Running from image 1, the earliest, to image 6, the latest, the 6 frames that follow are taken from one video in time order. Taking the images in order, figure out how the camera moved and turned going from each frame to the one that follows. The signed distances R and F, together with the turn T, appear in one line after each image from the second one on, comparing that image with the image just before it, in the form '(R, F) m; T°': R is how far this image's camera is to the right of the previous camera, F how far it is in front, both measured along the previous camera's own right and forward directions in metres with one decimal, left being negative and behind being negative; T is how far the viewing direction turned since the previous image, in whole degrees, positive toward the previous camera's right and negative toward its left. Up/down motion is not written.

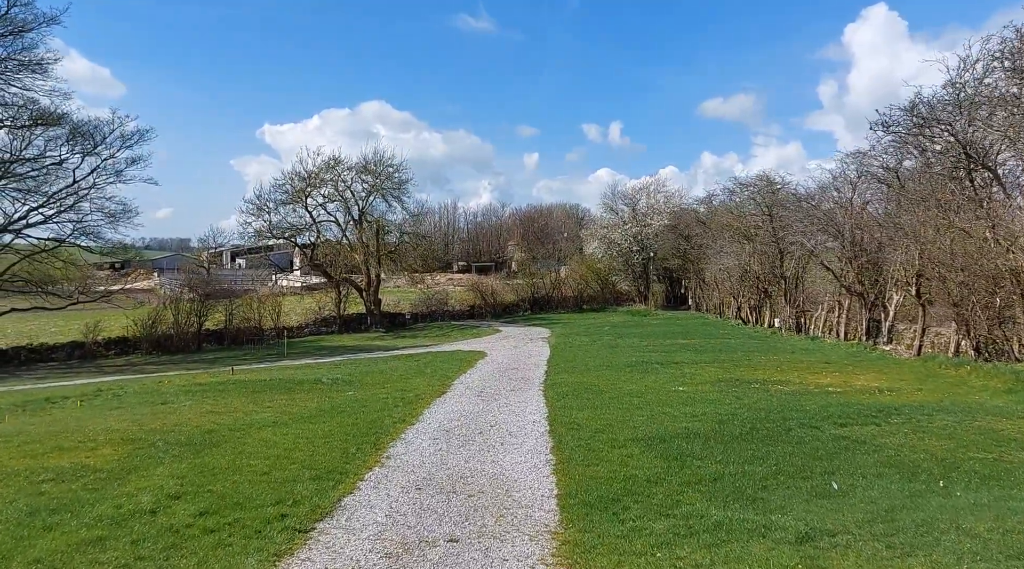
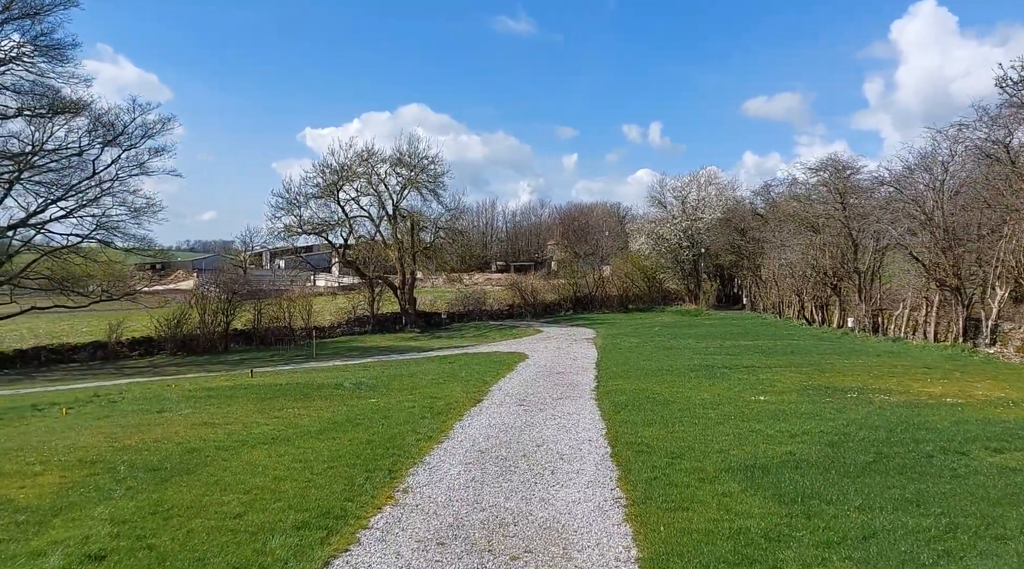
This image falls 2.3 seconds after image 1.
(-0.2, +2.9) m; -3°
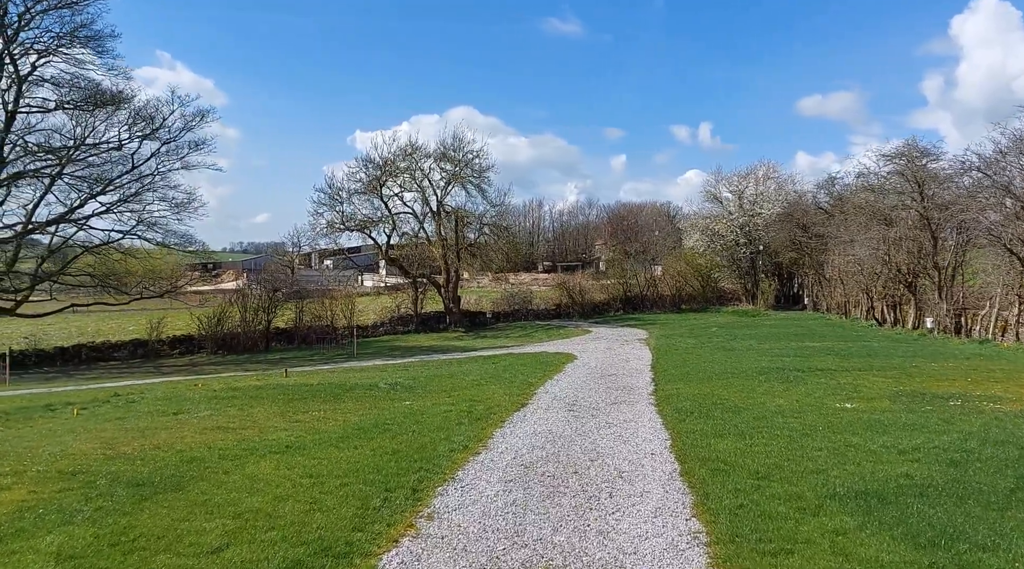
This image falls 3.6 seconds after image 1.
(0.0, +1.8) m; -3°
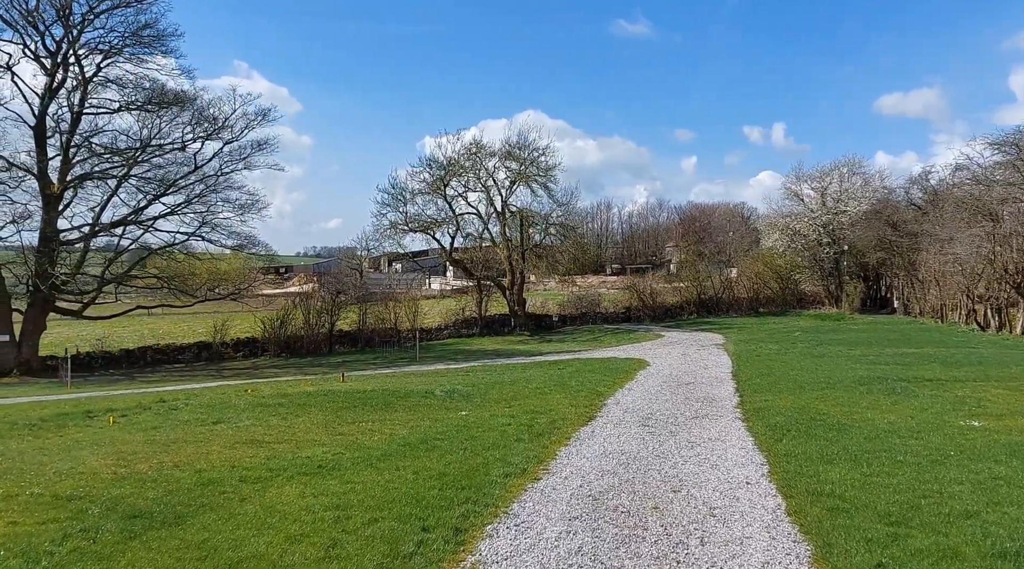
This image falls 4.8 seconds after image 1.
(0.0, +1.6) m; -5°
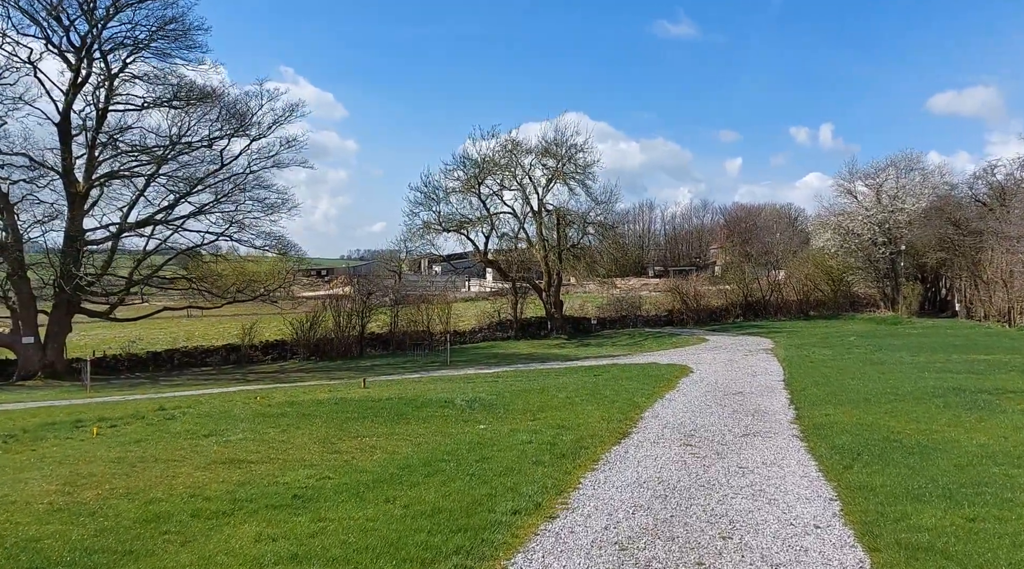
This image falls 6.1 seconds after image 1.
(+0.3, +1.6) m; -3°
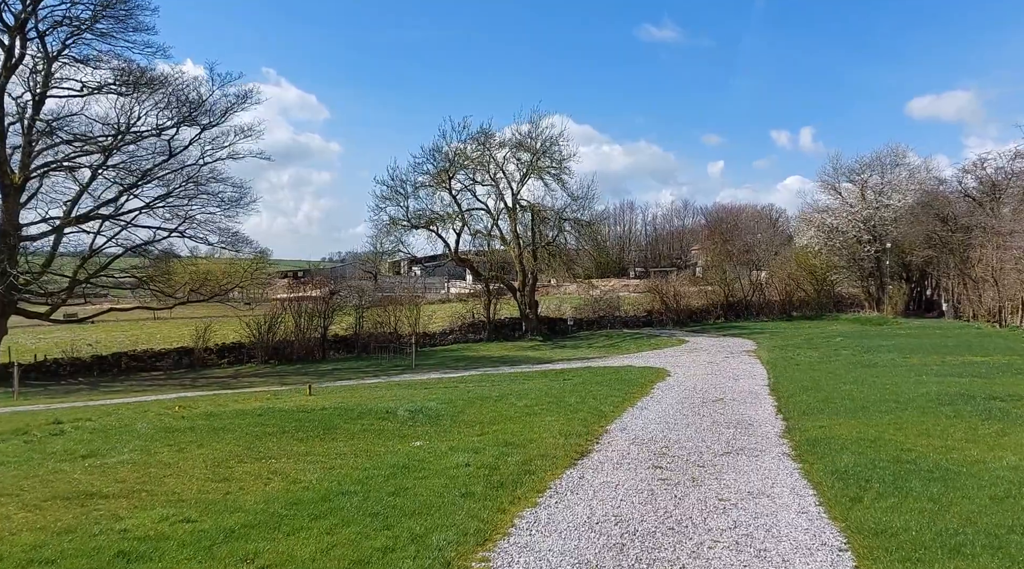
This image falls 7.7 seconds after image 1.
(+0.6, +2.0) m; +1°
